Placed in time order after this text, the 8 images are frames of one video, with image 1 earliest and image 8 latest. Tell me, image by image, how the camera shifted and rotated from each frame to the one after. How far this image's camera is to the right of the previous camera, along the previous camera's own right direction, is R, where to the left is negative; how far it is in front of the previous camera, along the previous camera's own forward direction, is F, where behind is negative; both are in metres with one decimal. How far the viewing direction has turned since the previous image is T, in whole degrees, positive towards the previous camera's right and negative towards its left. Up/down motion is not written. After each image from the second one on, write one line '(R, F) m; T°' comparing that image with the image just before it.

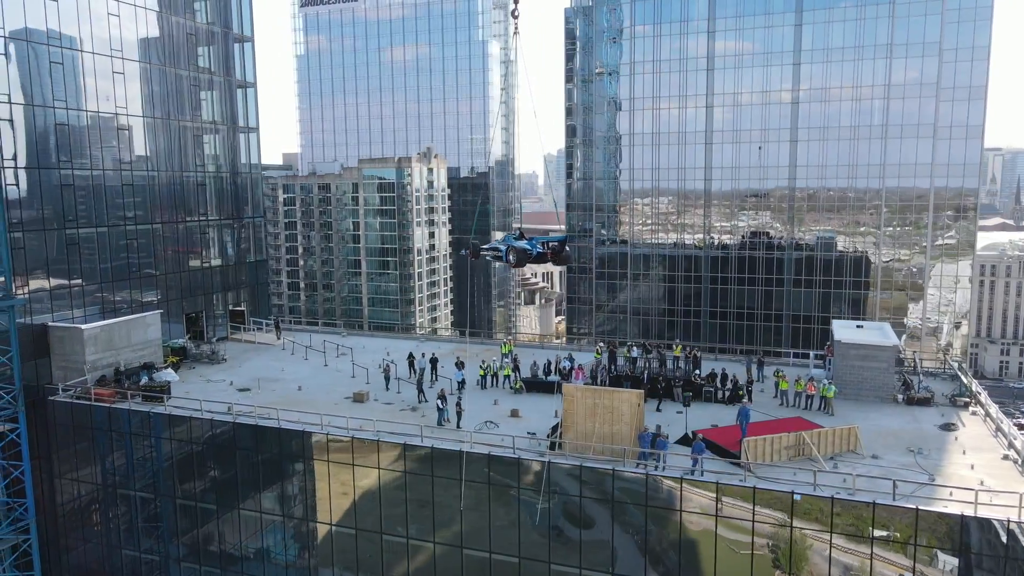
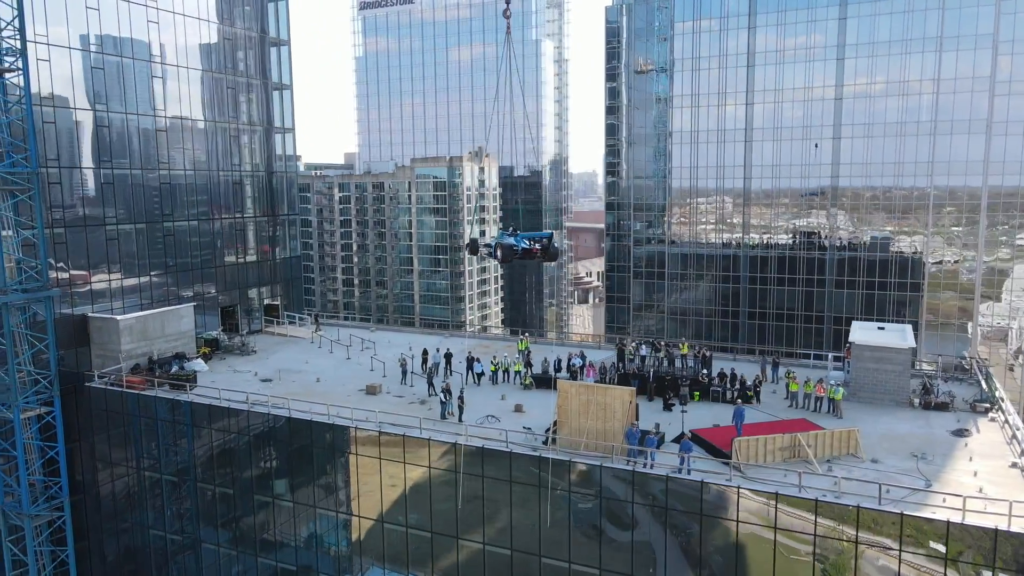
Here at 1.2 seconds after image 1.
(+2.6, -0.4) m; -5°
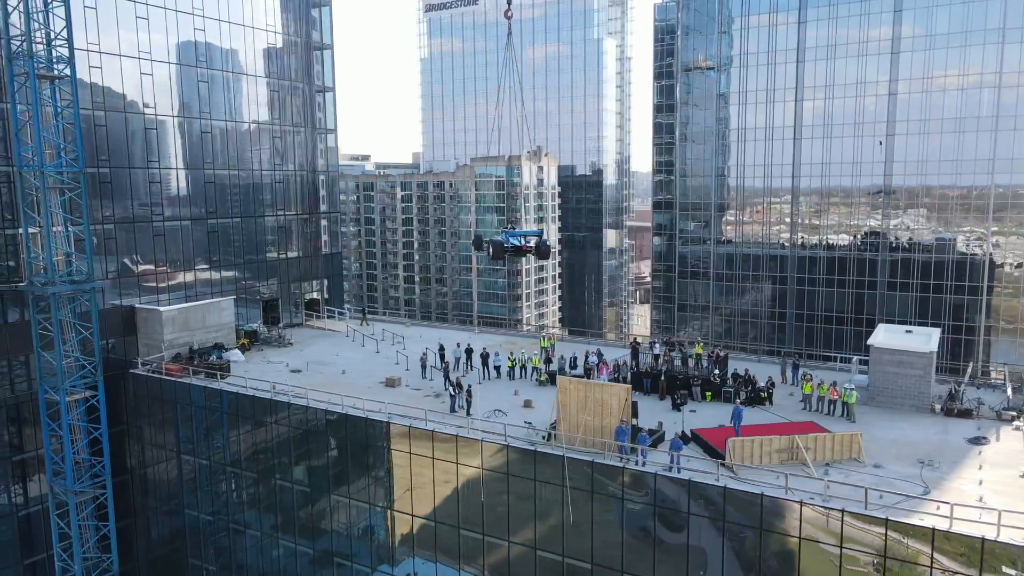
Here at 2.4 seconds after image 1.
(+2.8, -0.4) m; -5°
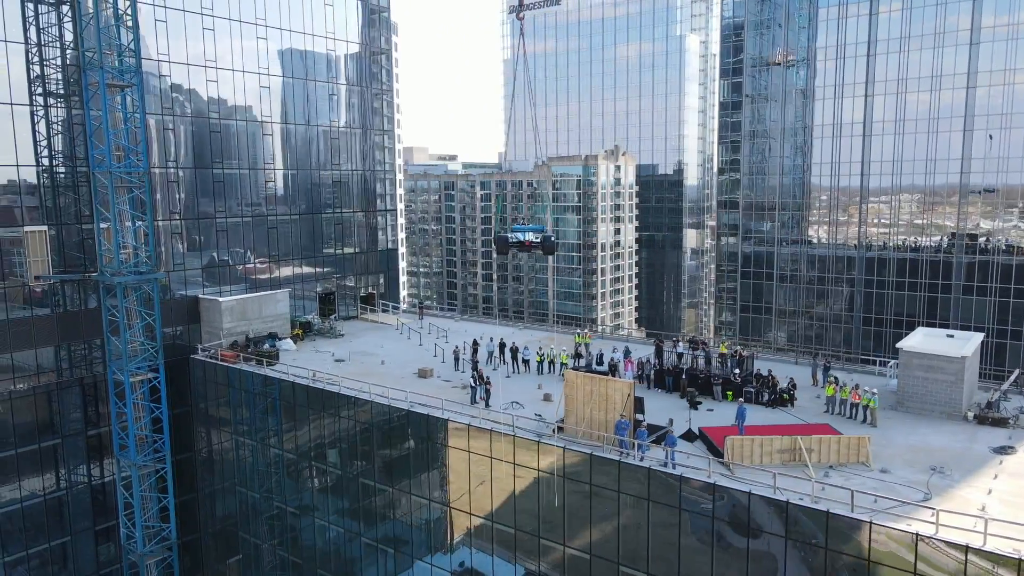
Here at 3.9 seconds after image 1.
(+3.4, -0.7) m; -7°
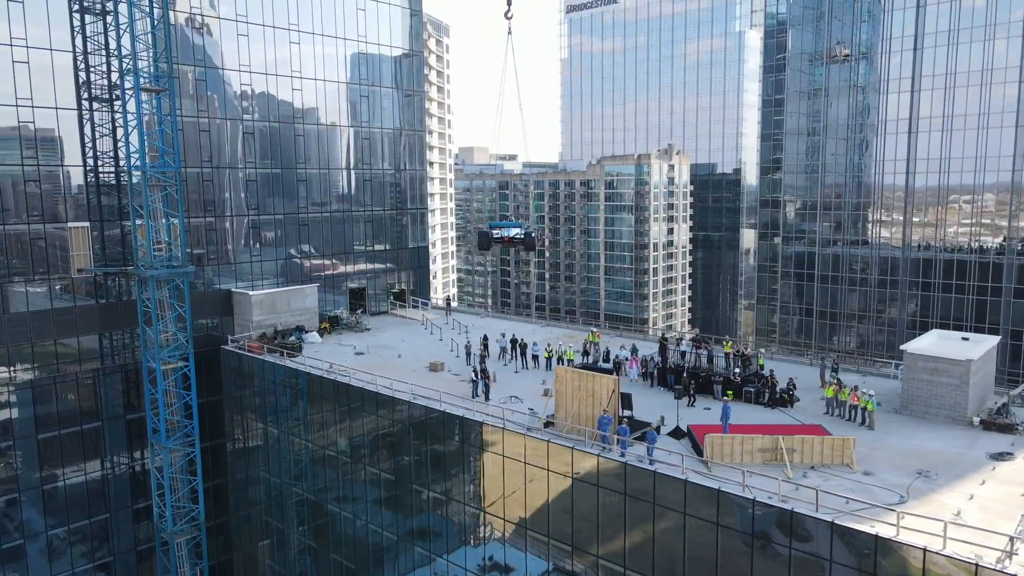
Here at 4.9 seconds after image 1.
(+3.1, -0.5) m; -5°
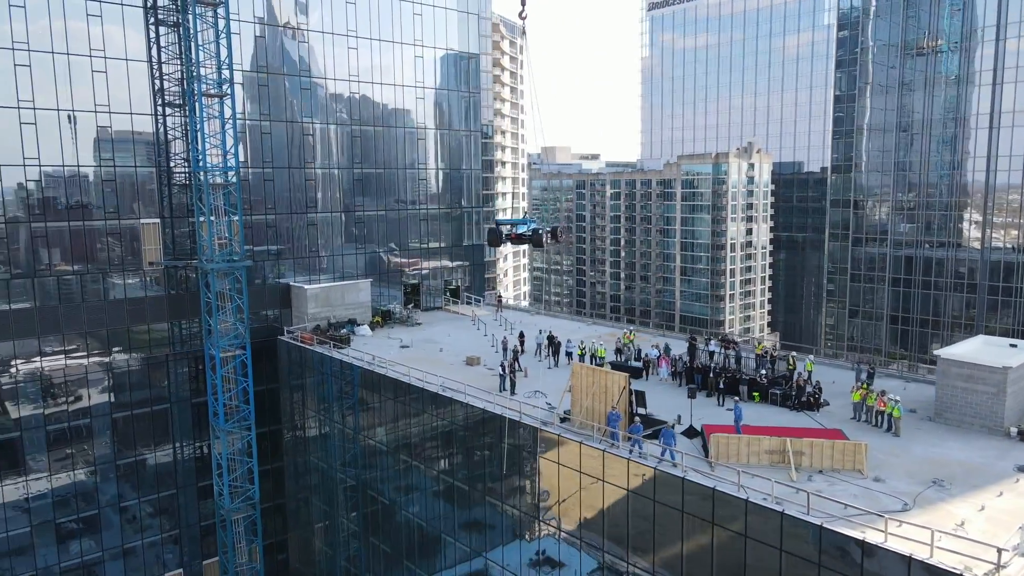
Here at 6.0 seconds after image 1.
(+3.0, -0.6) m; -7°
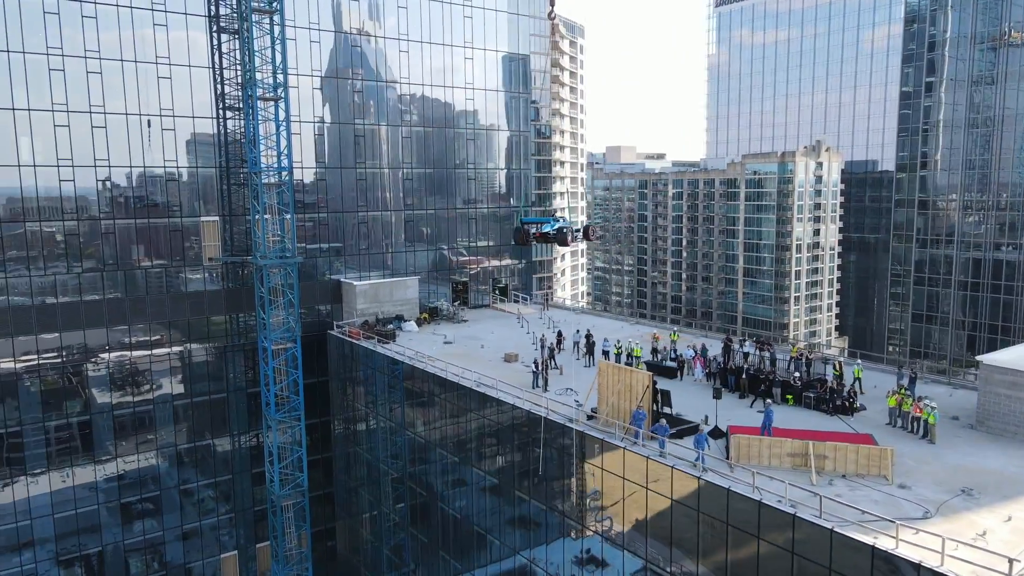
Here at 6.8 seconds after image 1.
(+1.7, -0.5) m; -5°
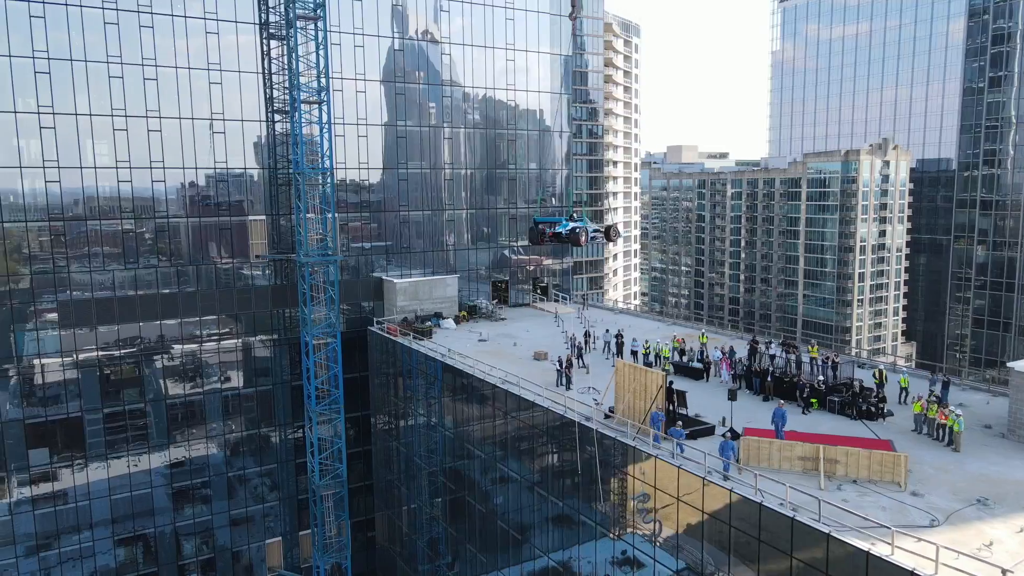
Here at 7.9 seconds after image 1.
(+2.0, -0.4) m; -5°
